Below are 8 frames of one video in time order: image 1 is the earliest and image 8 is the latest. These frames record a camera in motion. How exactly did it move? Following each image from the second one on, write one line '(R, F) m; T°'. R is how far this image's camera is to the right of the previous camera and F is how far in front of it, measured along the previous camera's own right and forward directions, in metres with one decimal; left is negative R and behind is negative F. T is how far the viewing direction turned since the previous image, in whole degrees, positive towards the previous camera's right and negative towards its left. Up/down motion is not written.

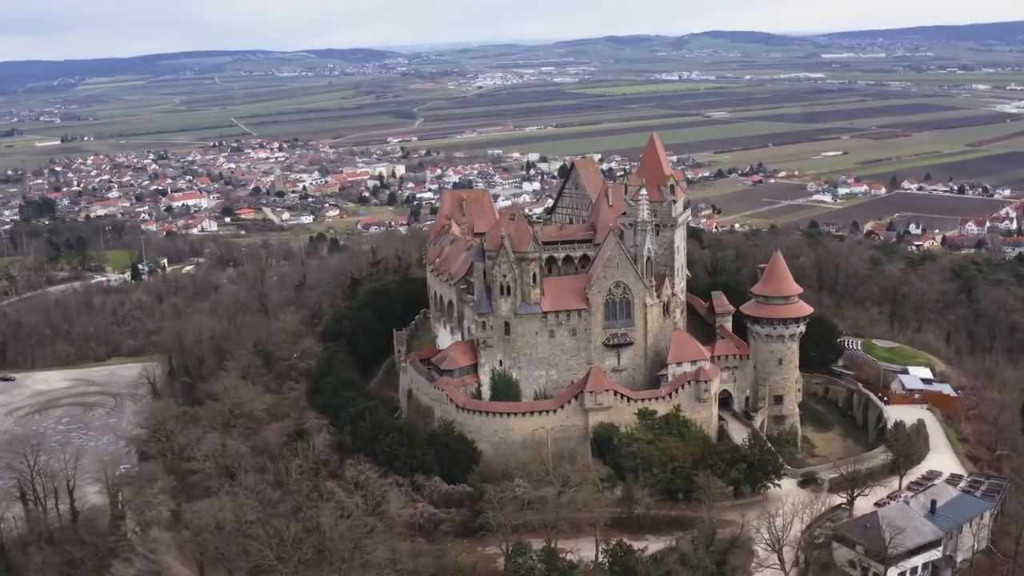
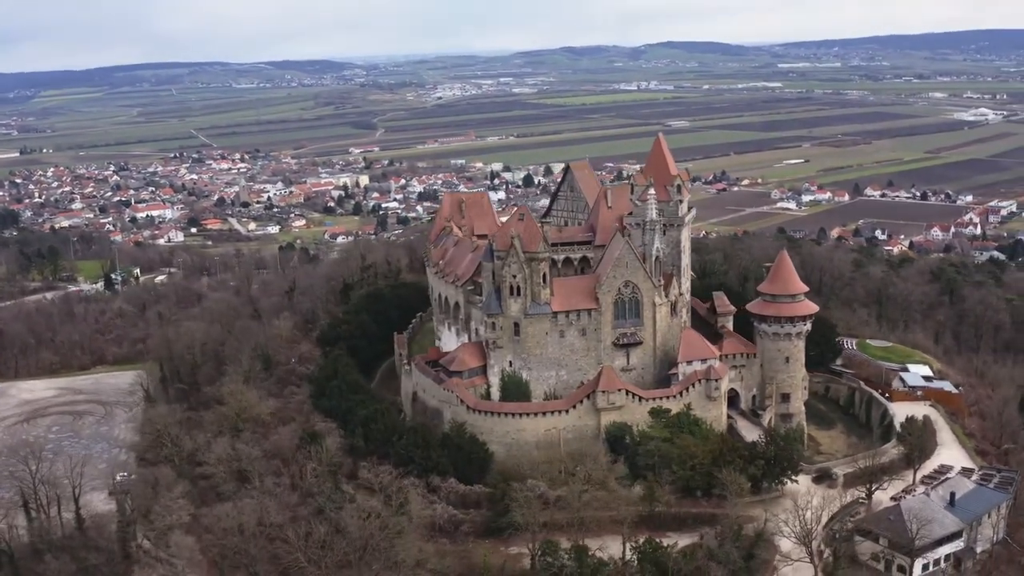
(-2.0, +0.2) m; +2°
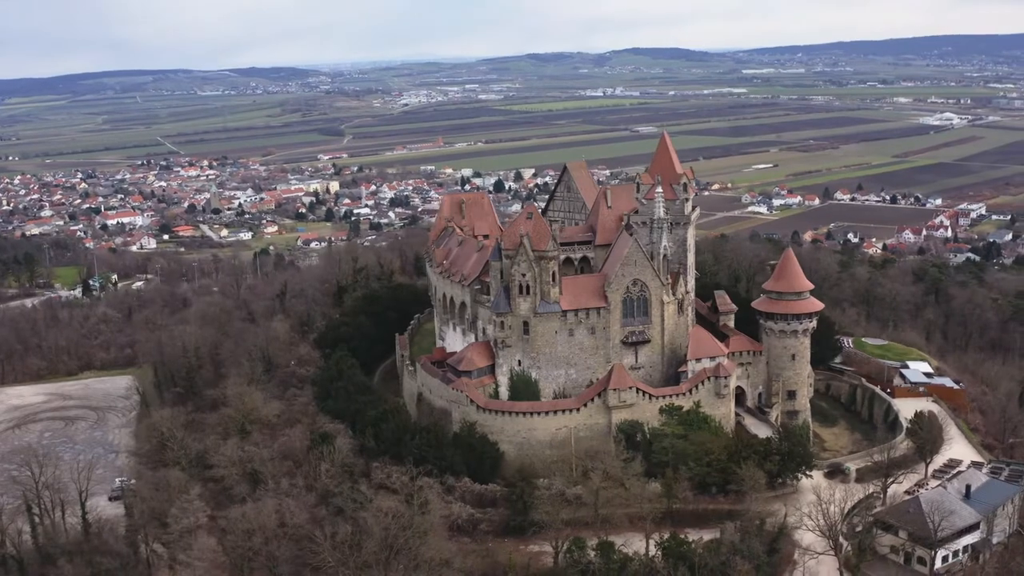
(-1.7, +0.2) m; +1°
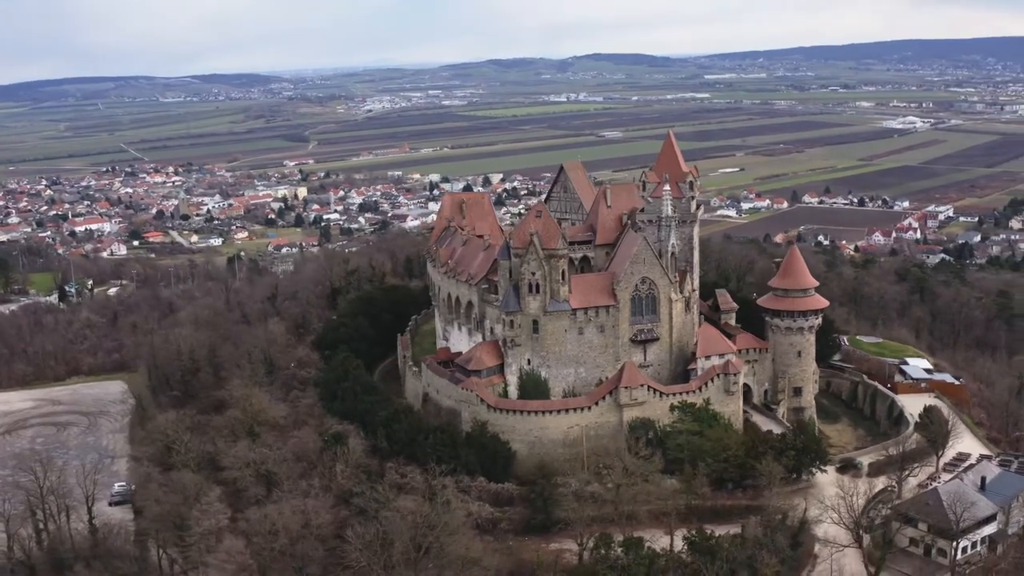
(-1.8, +0.2) m; +2°
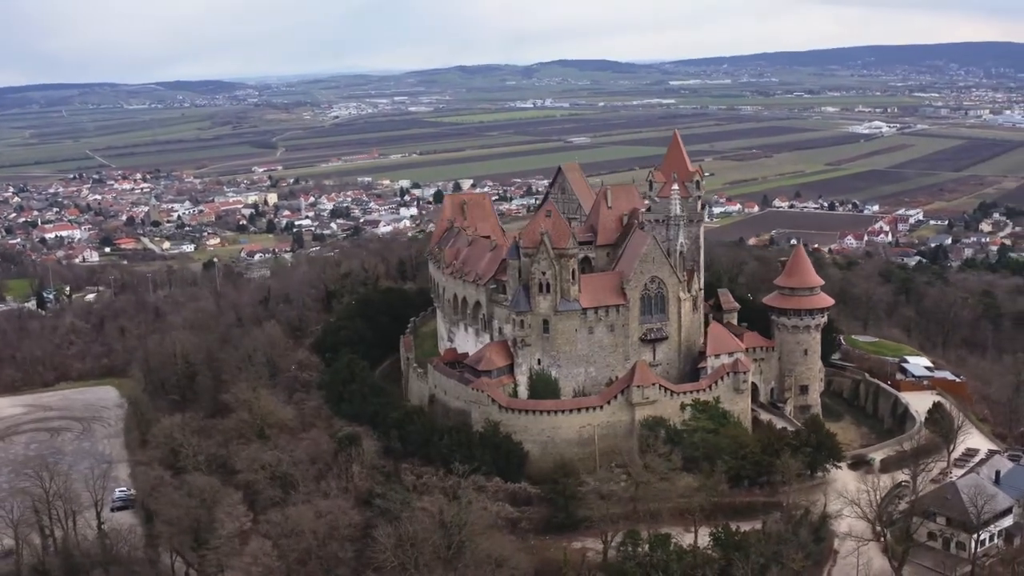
(-1.7, +0.1) m; +1°
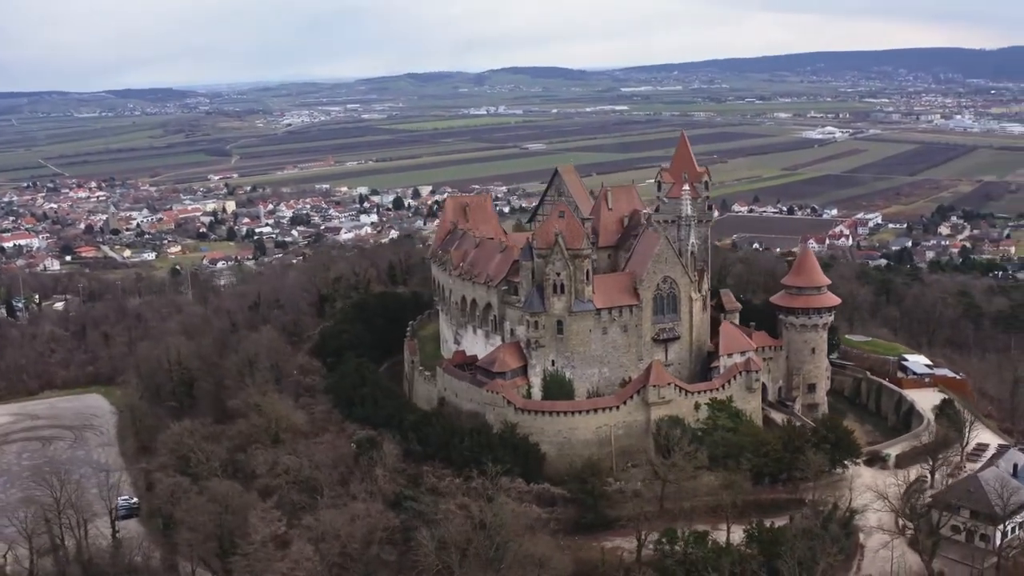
(-2.4, +0.1) m; +2°
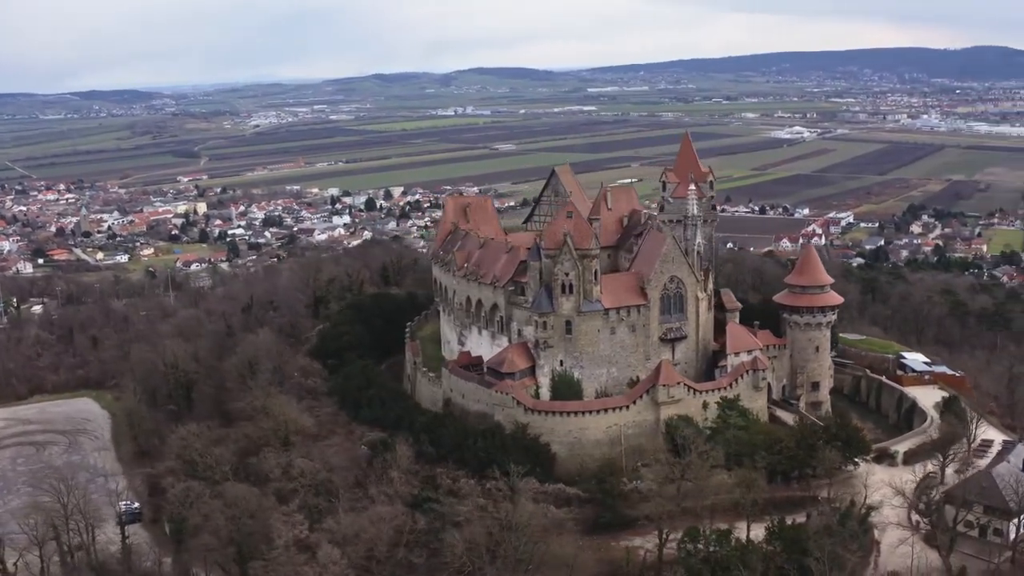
(-1.6, 0.0) m; +1°
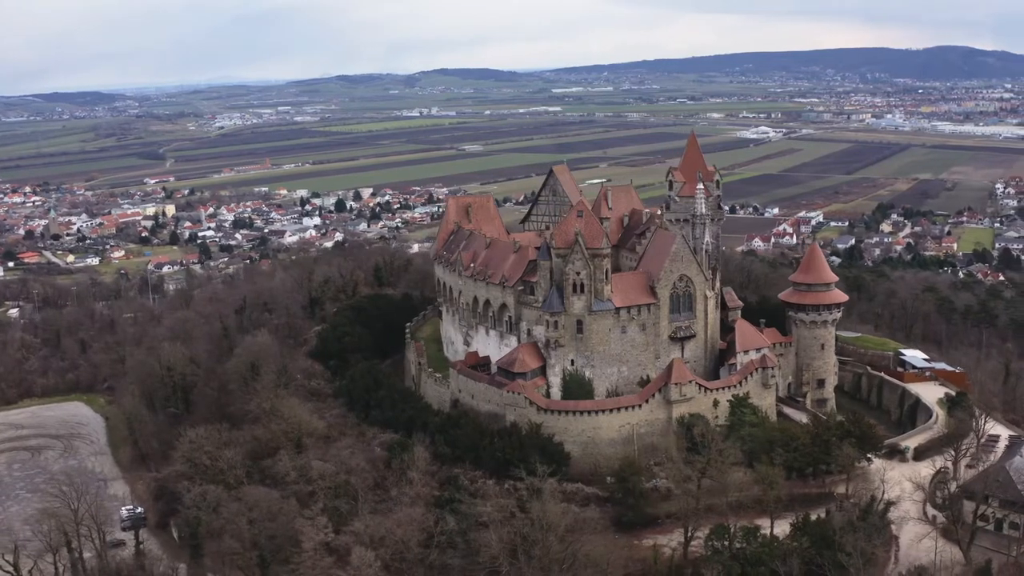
(-1.8, +0.1) m; +2°
